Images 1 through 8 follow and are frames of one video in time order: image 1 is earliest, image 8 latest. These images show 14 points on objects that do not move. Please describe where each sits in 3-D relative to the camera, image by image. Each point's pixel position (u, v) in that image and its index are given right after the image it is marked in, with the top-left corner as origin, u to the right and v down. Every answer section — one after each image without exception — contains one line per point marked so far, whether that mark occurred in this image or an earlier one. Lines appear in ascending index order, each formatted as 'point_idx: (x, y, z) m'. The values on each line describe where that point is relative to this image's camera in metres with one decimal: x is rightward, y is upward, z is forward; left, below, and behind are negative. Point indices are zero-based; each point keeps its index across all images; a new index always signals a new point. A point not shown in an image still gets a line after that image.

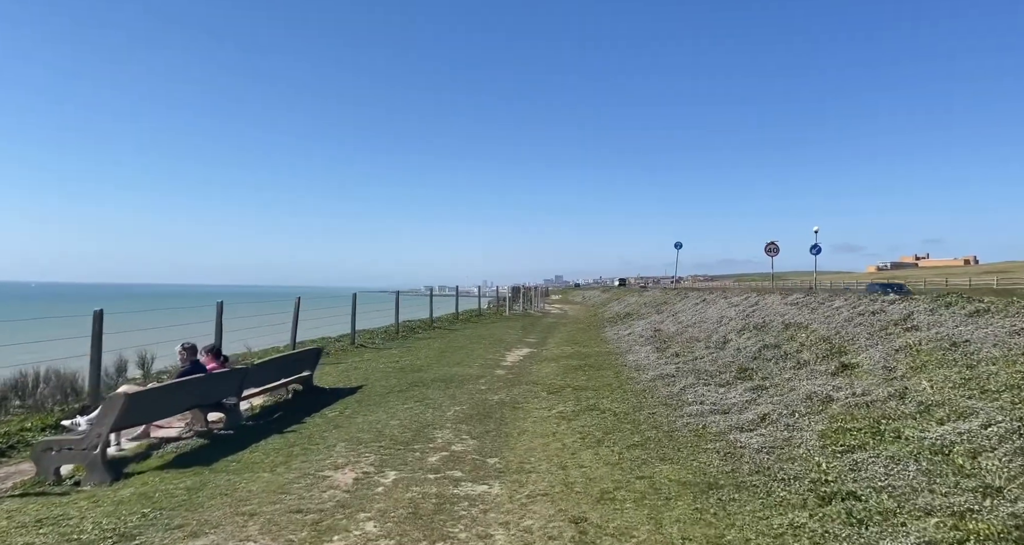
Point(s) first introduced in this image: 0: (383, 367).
0: (-2.7, -2.0, +14.6) m
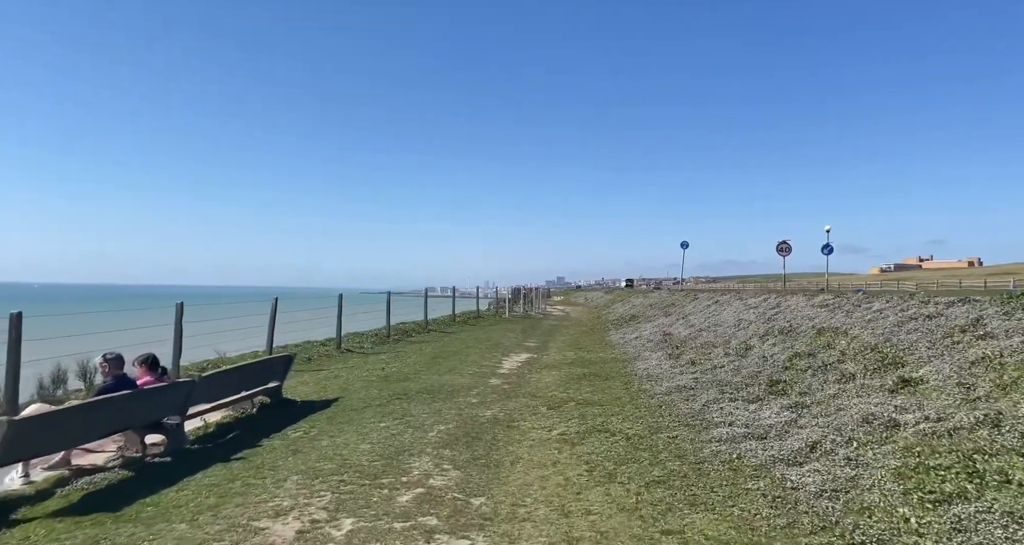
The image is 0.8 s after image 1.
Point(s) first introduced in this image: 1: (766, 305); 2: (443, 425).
0: (-2.8, -2.0, +13.2) m
1: (+5.4, -0.7, +14.4) m
2: (-0.8, -1.8, +8.3) m
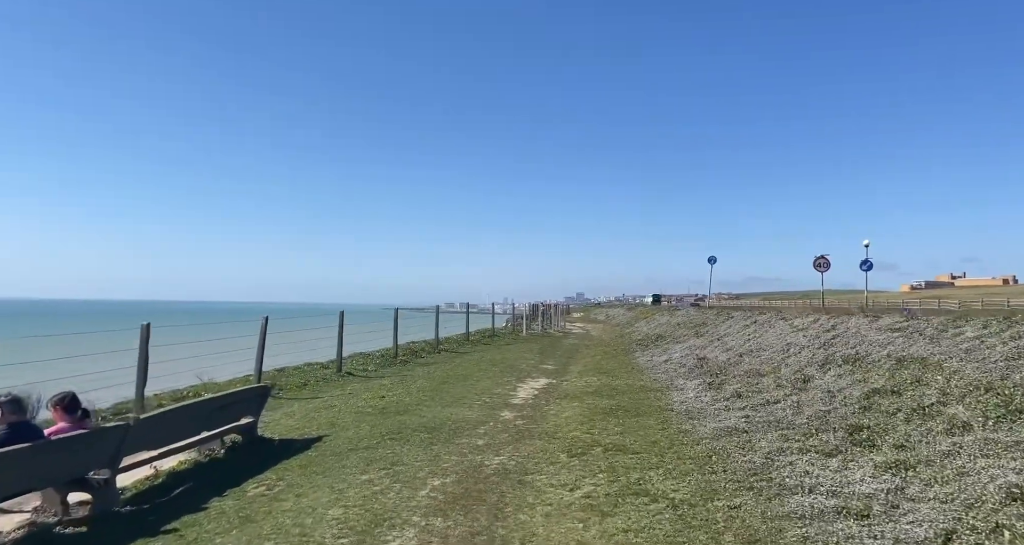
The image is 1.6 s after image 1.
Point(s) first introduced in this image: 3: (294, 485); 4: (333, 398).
0: (-2.5, -2.3, +11.7) m
1: (+5.7, -1.0, +12.7) m
2: (-0.7, -2.0, +6.7) m
3: (-2.1, -2.0, +6.6) m
4: (-3.4, -2.4, +13.0) m
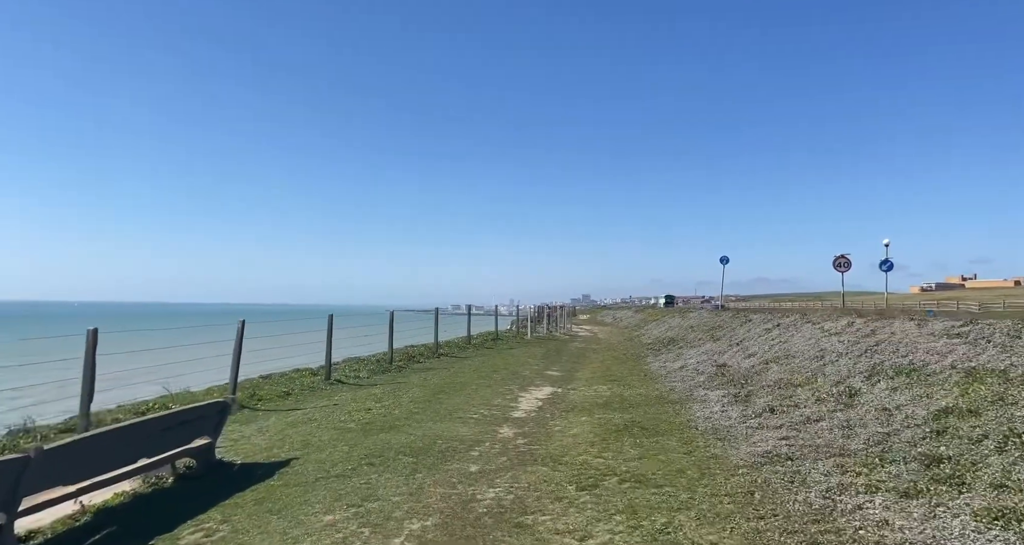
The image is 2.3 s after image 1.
0: (-2.5, -2.2, +10.4) m
1: (+5.7, -1.0, +11.4) m
2: (-0.7, -2.0, +5.4) m
3: (-2.1, -2.0, +5.4) m
4: (-3.4, -2.4, +11.8) m
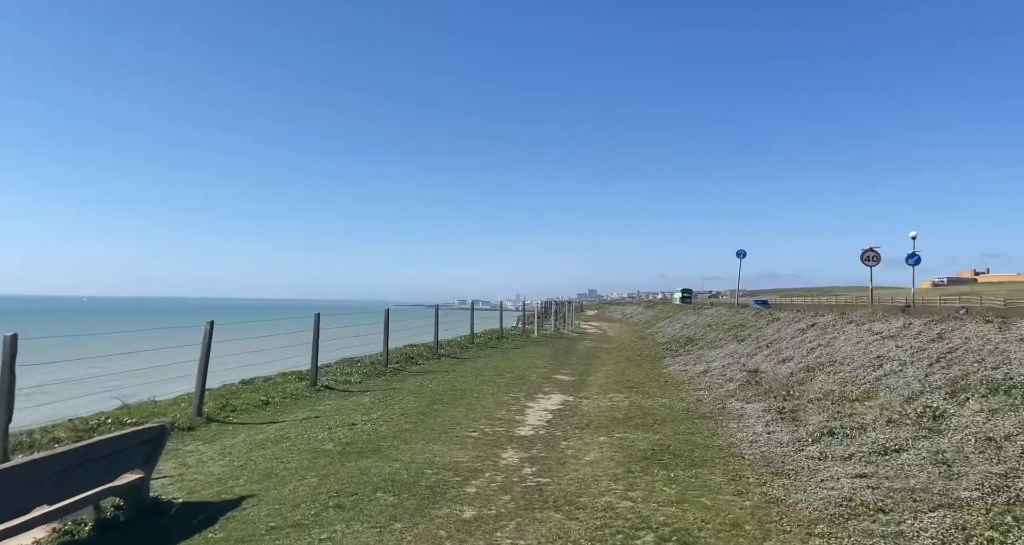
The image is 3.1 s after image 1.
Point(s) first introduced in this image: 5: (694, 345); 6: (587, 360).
0: (-2.5, -2.2, +9.0) m
1: (+5.8, -0.9, +9.9) m
2: (-0.7, -1.9, +4.0) m
3: (-2.1, -2.0, +3.9) m
4: (-3.3, -2.3, +10.3) m
5: (+5.2, -2.0, +19.5) m
6: (+2.1, -2.5, +19.5) m
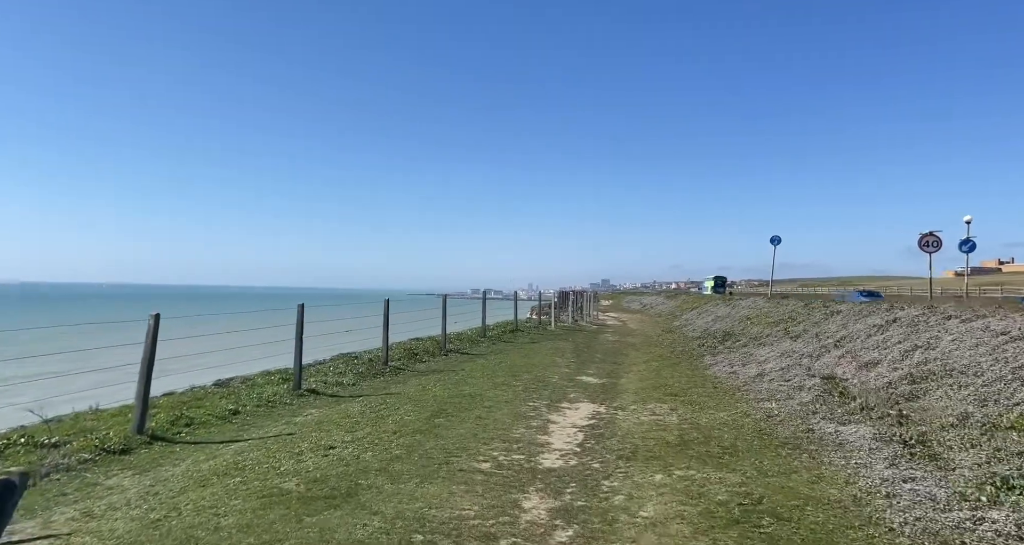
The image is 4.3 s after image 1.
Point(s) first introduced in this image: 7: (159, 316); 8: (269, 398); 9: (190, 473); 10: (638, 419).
0: (-2.2, -2.0, +6.9) m
1: (+6.0, -0.7, +7.6) m
2: (-0.6, -1.8, +1.8) m
3: (-2.0, -1.8, +1.7) m
4: (-3.1, -2.1, +8.2) m
5: (+5.6, -1.7, +17.2) m
6: (+2.6, -2.1, +17.3) m
7: (-4.4, -0.6, +8.5) m
8: (-4.0, -2.0, +11.3) m
9: (-3.3, -2.0, +7.0) m
10: (+1.7, -1.9, +9.1) m
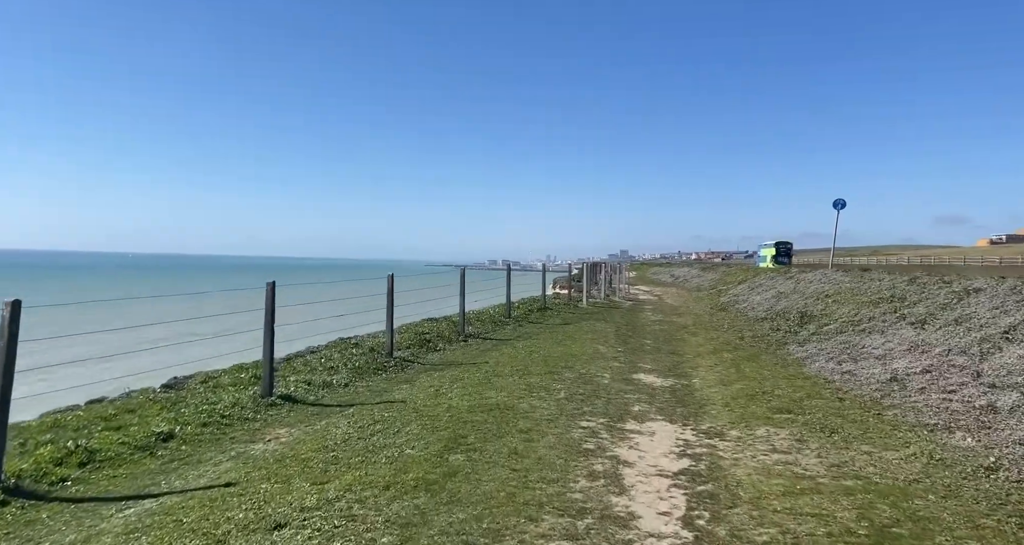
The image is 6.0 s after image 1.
0: (-1.8, -1.8, +3.8) m
1: (+6.4, -0.4, +4.3) m
2: (-0.3, -1.8, -1.3) m
3: (-1.7, -1.9, -1.3) m
4: (-2.6, -1.8, +5.2) m
5: (+6.3, -1.0, +13.9) m
6: (+3.2, -1.5, +14.1) m
7: (-3.9, -0.3, +5.4) m
8: (-3.5, -1.6, +8.4) m
9: (-2.9, -1.8, +4.0) m
10: (+2.2, -1.6, +5.9) m
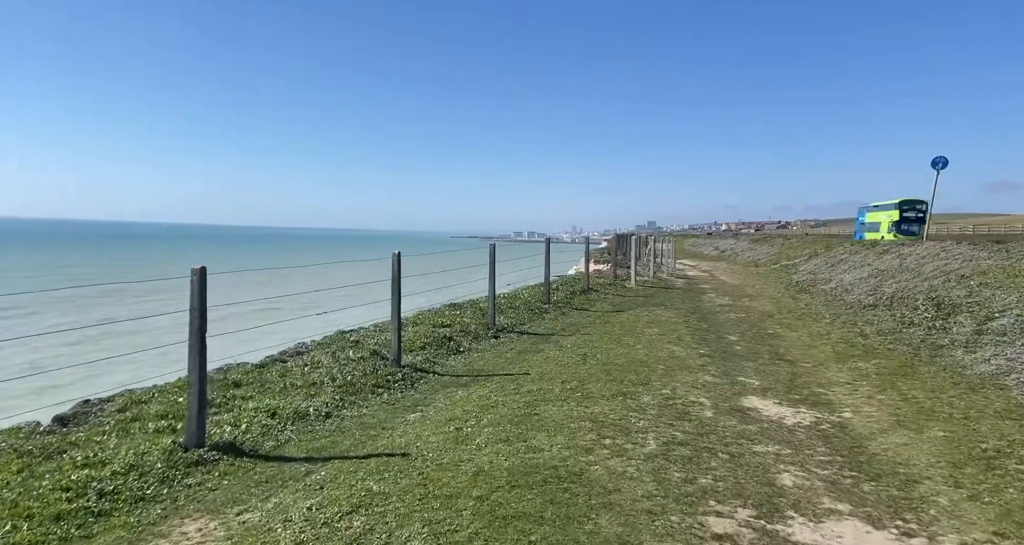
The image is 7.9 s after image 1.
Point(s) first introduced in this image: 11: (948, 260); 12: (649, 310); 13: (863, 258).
0: (-1.5, -1.8, +0.6) m
1: (+6.8, -0.5, +0.7) m
2: (-0.2, -2.1, -4.6) m
3: (-1.5, -2.1, -4.5) m
4: (-2.2, -1.8, +2.0) m
5: (+7.0, -0.7, +10.3) m
6: (+4.0, -1.1, +10.7) m
7: (-3.5, -0.3, +2.2) m
8: (-3.0, -1.5, +5.2) m
9: (-2.5, -1.9, +0.8) m
10: (+2.6, -1.6, +2.5) m
11: (+9.1, +0.2, +14.5) m
12: (+2.8, -0.8, +14.4) m
13: (+9.4, +0.4, +18.5) m
